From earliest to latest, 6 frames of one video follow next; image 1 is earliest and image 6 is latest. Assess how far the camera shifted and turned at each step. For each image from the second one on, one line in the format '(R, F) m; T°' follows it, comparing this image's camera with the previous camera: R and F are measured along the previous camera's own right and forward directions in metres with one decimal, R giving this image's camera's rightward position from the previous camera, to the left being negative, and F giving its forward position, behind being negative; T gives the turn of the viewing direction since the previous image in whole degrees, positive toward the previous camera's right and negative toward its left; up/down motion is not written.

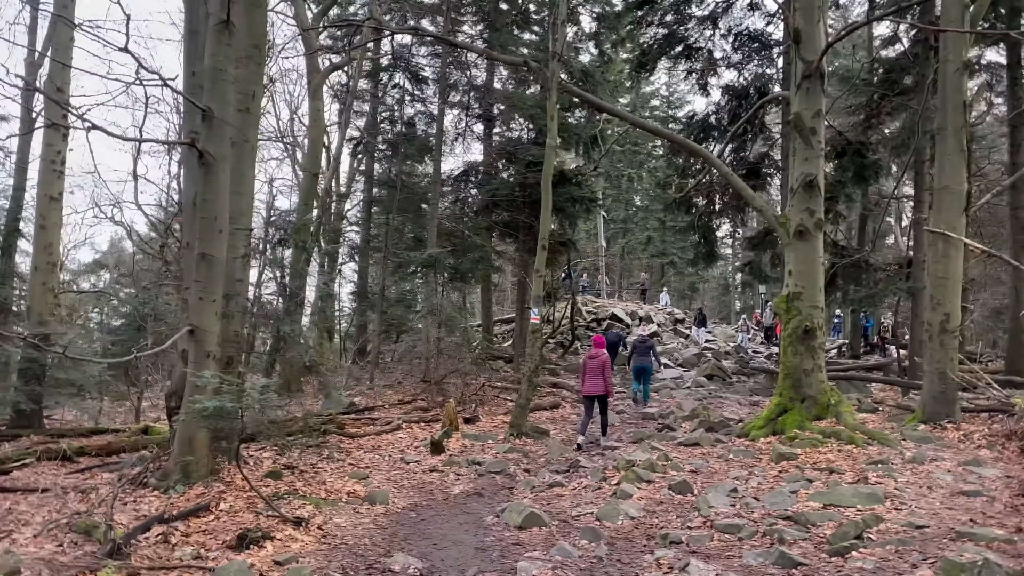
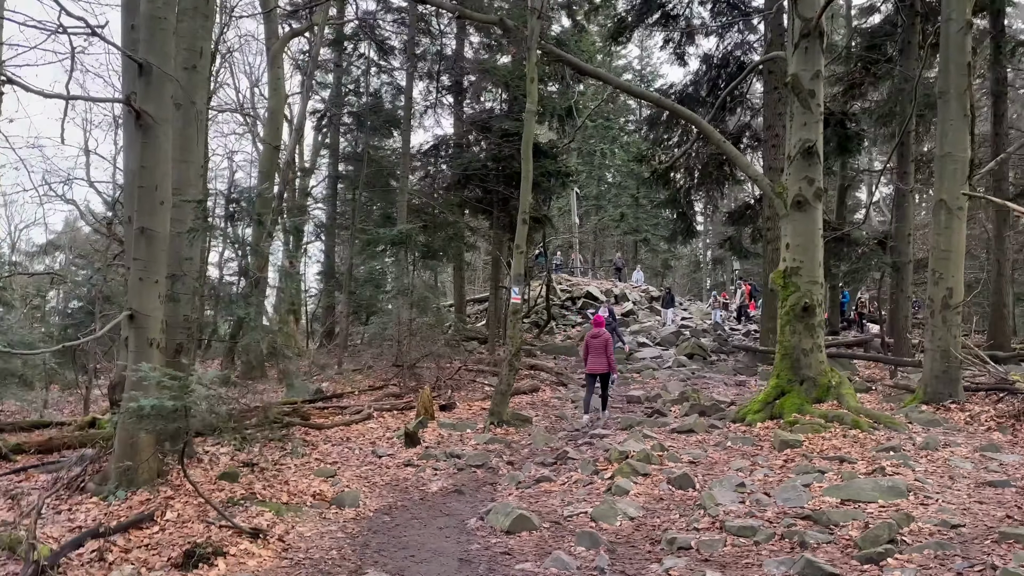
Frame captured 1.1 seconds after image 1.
(-0.1, +0.7) m; +2°
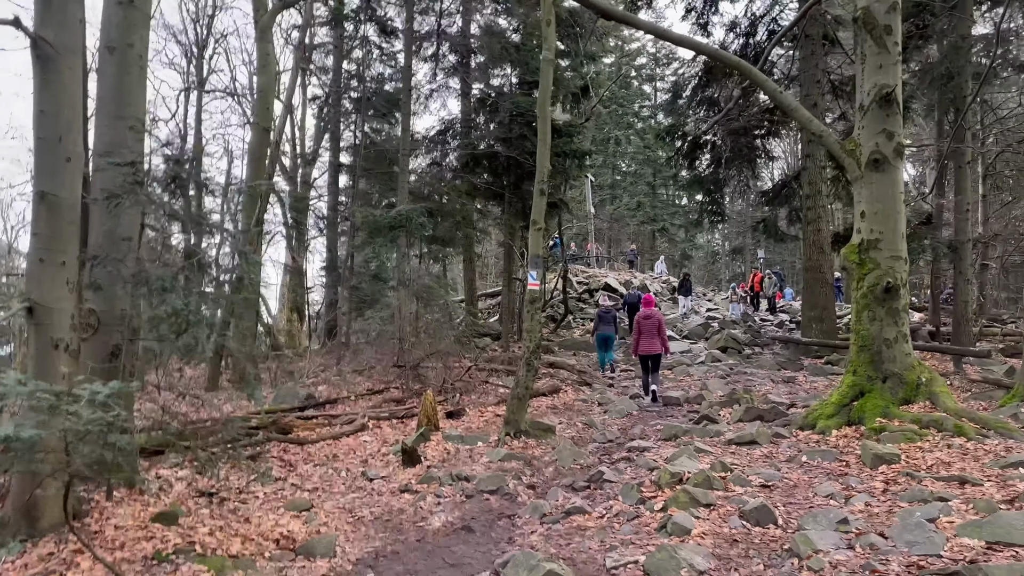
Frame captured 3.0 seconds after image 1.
(0.0, +1.4) m; -1°
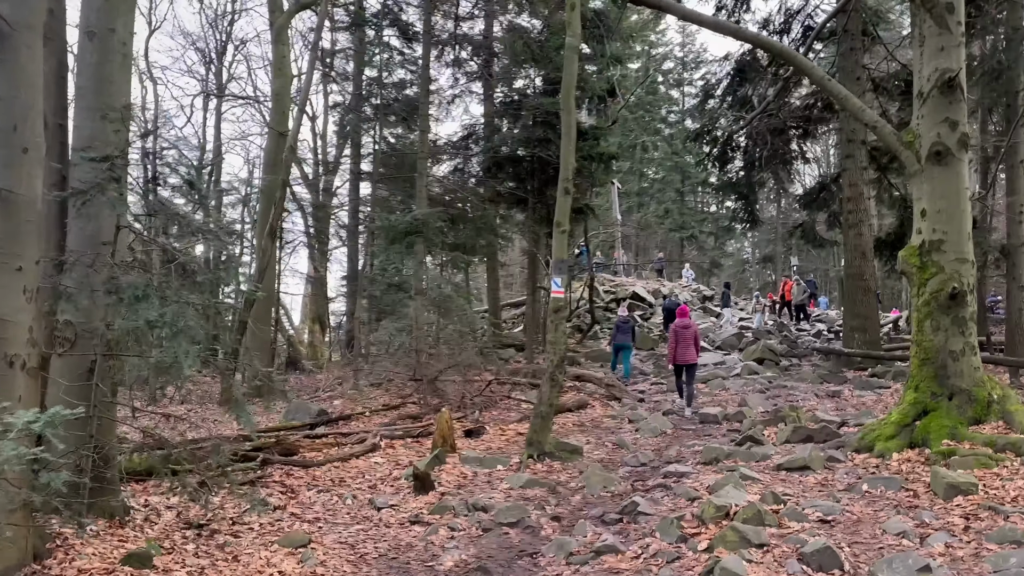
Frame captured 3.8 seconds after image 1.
(0.0, +0.6) m; -2°
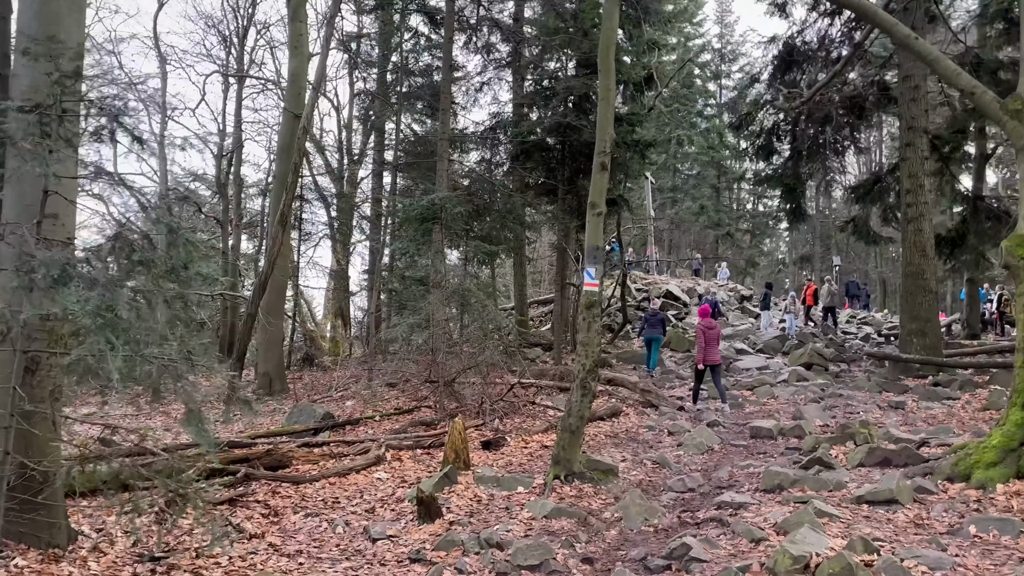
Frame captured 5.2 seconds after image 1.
(0.0, +0.9) m; -2°
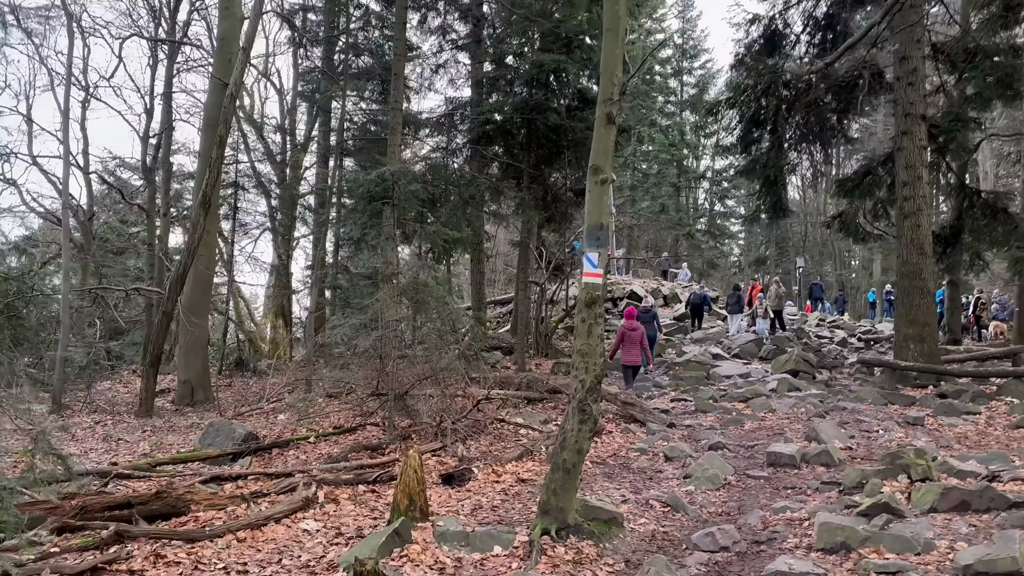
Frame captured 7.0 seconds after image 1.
(-0.1, +1.4) m; +3°
